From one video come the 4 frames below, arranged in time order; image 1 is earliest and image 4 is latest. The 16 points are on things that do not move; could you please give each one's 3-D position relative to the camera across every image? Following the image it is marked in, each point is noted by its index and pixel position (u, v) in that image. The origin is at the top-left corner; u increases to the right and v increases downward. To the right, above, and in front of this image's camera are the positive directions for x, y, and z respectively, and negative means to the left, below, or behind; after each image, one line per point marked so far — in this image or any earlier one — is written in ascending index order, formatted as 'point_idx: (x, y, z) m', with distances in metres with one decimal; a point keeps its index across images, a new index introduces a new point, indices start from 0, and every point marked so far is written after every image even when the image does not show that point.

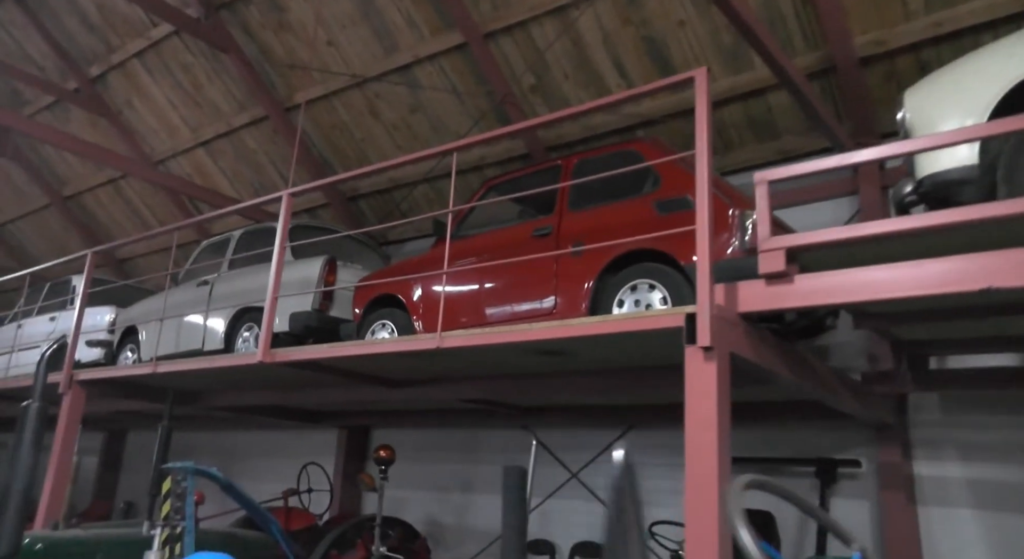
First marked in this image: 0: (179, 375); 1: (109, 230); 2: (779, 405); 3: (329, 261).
0: (-2.2, -0.6, +5.5) m
1: (-5.4, +0.7, +11.1) m
2: (+1.6, -0.7, +4.8) m
3: (-1.2, +0.1, +5.6) m
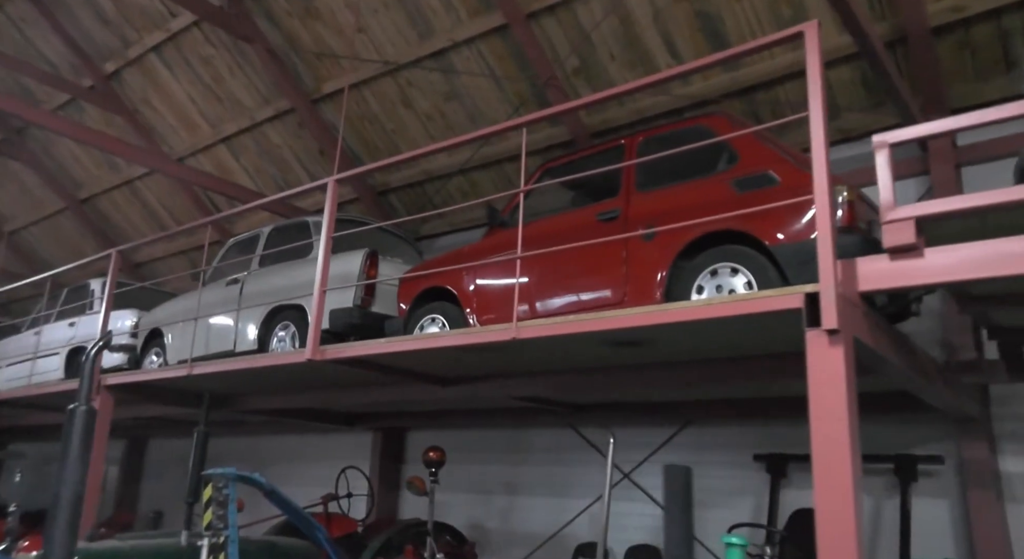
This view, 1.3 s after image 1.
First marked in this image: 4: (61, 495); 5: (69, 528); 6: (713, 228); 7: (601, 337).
0: (-1.8, -0.6, +5.2) m
1: (-5.0, +0.6, +10.9) m
2: (+1.9, -0.6, +4.6) m
3: (-0.9, +0.2, +5.3) m
4: (-1.4, -0.7, +2.6) m
5: (-1.4, -0.8, +2.6) m
6: (+0.9, +0.2, +3.7) m
7: (+0.4, -0.2, +3.4) m
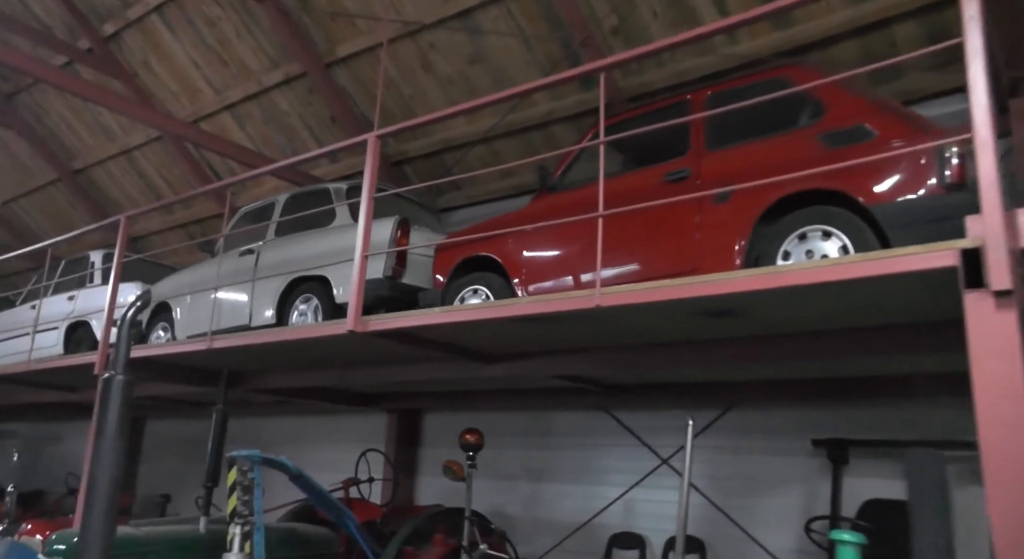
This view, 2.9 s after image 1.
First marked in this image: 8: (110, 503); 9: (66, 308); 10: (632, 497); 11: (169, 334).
0: (-1.6, -0.4, +4.8) m
1: (-4.9, +0.9, +10.4) m
2: (+2.1, -0.5, +4.2) m
3: (-0.7, +0.3, +4.9) m
4: (-1.1, -0.5, +2.2) m
5: (-1.1, -0.6, +2.2) m
6: (+1.2, +0.4, +3.4) m
7: (+0.6, -0.1, +3.1) m
8: (-1.1, -0.6, +2.3) m
9: (-4.3, -0.3, +8.0) m
10: (+0.8, -1.5, +5.8) m
11: (-2.7, -0.4, +6.6) m
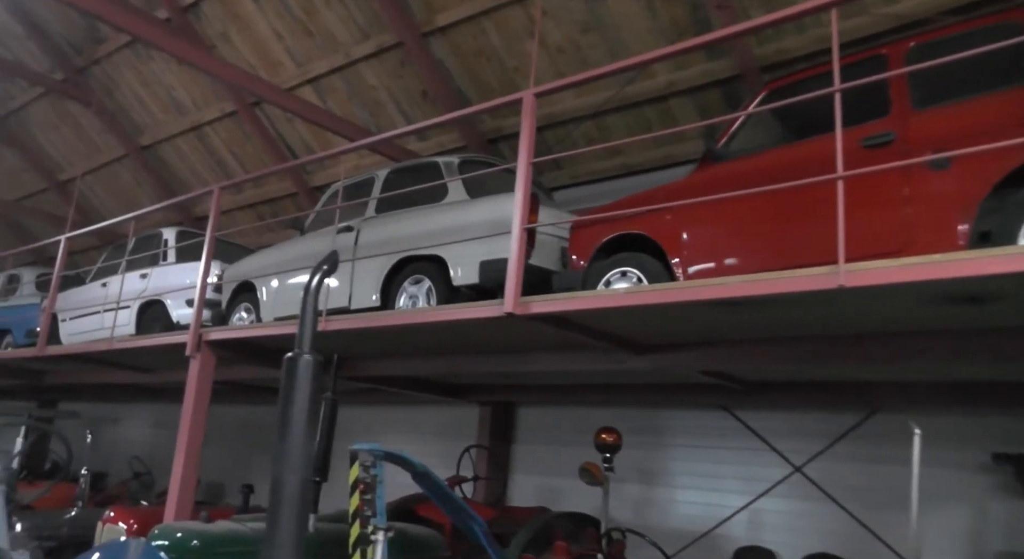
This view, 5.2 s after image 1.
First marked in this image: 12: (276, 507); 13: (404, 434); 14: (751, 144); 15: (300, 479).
0: (-0.9, -0.3, +4.4) m
1: (-3.9, +1.2, +10.2) m
2: (+2.8, -0.5, +3.7) m
3: (+0.1, +0.4, +4.5) m
4: (-0.5, -0.5, +1.8) m
5: (-0.5, -0.6, +1.8) m
6: (+1.9, +0.4, +2.9) m
7: (+1.3, 0.0, +2.6) m
8: (-0.5, -0.5, +1.8) m
9: (-3.5, -0.1, +7.7) m
10: (+1.6, -1.4, +5.3) m
11: (-1.9, -0.3, +6.2) m
12: (-0.5, -0.5, +1.8) m
13: (-0.9, -1.4, +7.3) m
14: (+1.1, +0.6, +3.9) m
15: (-0.5, -0.4, +1.8) m
